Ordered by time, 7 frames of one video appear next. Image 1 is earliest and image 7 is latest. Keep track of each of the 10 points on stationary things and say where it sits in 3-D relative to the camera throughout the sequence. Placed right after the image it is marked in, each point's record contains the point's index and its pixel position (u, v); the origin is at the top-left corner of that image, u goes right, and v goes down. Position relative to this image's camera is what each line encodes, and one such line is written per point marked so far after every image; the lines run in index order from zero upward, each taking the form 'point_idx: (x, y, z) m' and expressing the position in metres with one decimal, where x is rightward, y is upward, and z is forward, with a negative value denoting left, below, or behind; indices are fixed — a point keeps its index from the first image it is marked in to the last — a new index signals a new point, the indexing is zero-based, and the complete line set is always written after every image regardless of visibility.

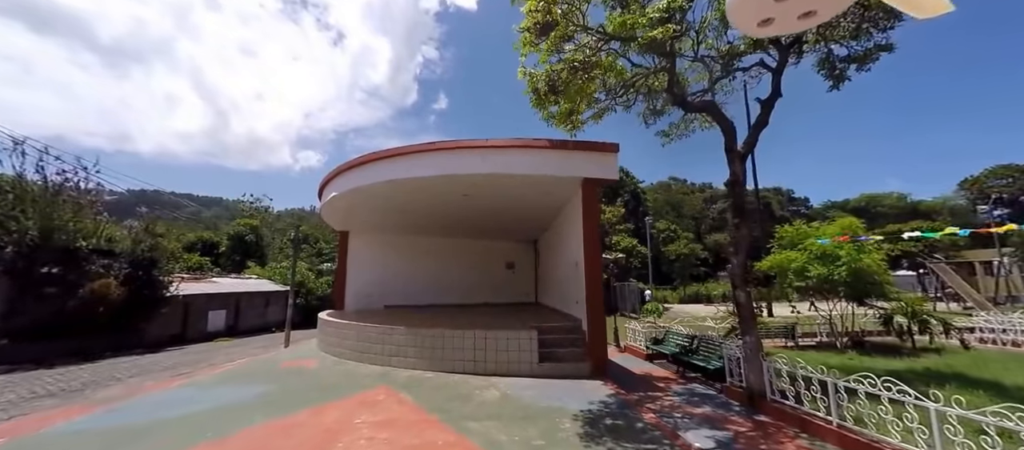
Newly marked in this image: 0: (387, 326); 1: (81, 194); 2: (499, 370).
0: (-2.0, -1.7, +6.1) m
1: (-14.2, +1.0, +12.2) m
2: (-0.2, -2.1, +5.3) m
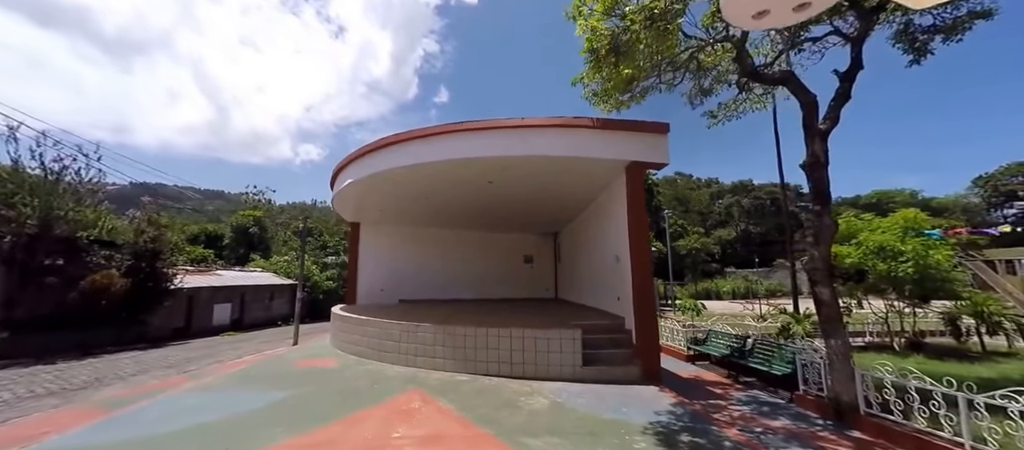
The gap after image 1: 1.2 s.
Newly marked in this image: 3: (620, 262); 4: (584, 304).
0: (-1.5, -1.5, +5.7) m
1: (-13.6, +1.3, +11.7) m
2: (+0.4, -1.9, +4.8) m
3: (+1.6, -0.6, +5.6) m
4: (+1.5, -1.6, +7.6) m
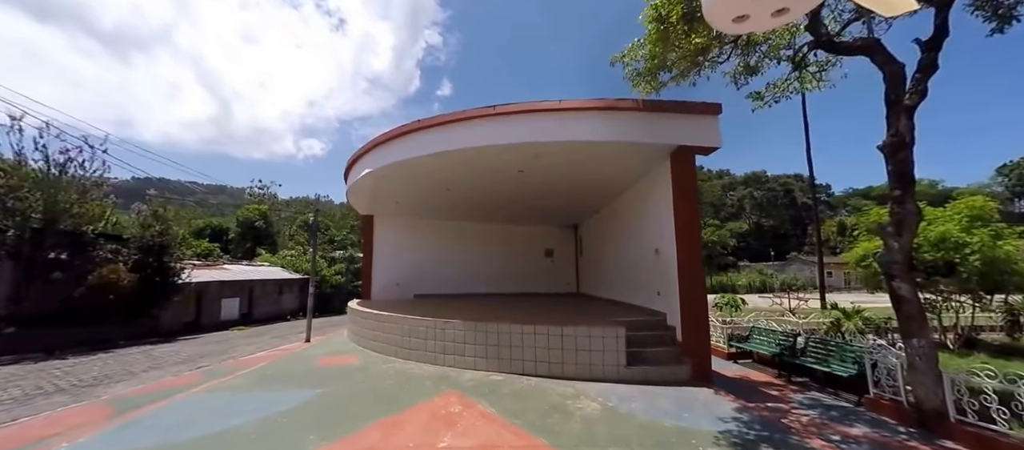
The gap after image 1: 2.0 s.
0: (-1.0, -1.4, +5.4) m
1: (-13.1, +1.5, +11.4) m
2: (+0.8, -1.8, +4.5) m
3: (+2.1, -0.4, +5.3) m
4: (+2.0, -1.5, +7.3) m
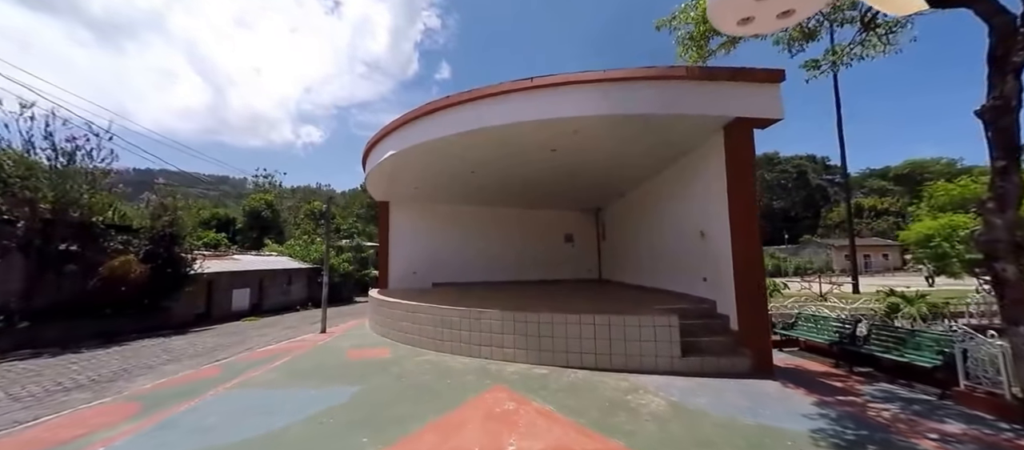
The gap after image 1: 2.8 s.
0: (-0.5, -1.2, +5.1) m
1: (-12.6, +1.8, +11.1) m
2: (+1.3, -1.6, +4.2) m
3: (+2.6, -0.2, +4.9) m
4: (+2.5, -1.1, +7.0) m
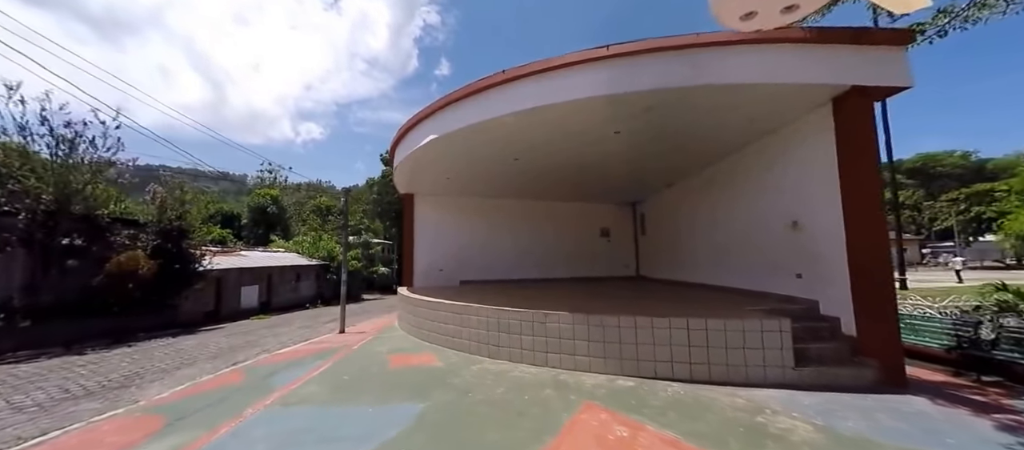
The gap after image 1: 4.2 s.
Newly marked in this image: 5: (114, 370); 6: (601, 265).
0: (+0.3, -1.0, +4.5) m
1: (-11.8, +2.0, +10.5) m
2: (+2.2, -1.5, +3.6) m
3: (+3.5, 0.0, +4.3) m
4: (+3.3, -1.0, +6.4) m
5: (-7.3, -2.7, +6.8) m
6: (+2.3, -1.1, +10.0) m
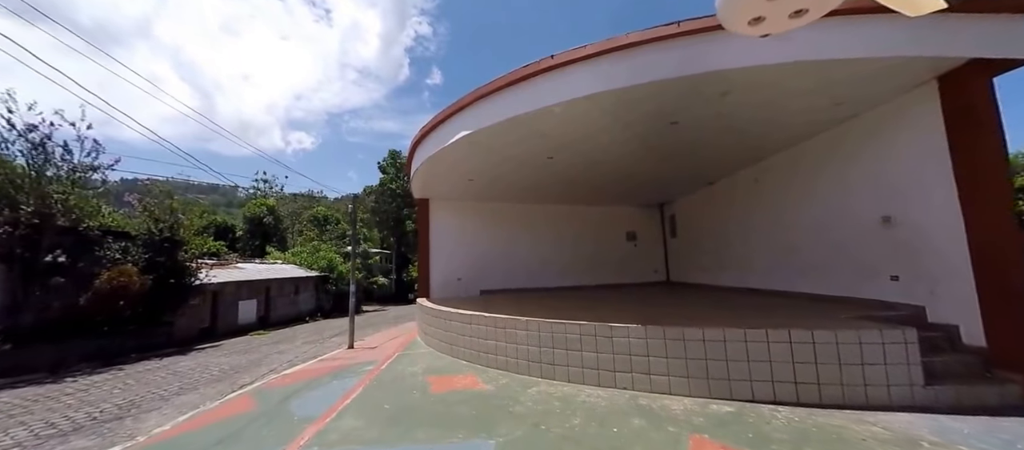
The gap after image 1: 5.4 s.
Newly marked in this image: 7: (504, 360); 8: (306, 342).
0: (+1.0, -1.0, +3.9) m
1: (-11.3, +1.6, +9.8) m
2: (+2.8, -1.4, +3.1) m
3: (+4.1, 0.0, +3.9) m
4: (+4.0, -1.0, +5.9) m
5: (-6.7, -2.9, +6.1) m
6: (+2.9, -1.1, +9.5) m
7: (-0.1, -1.7, +4.7) m
8: (-6.2, -3.6, +11.4) m
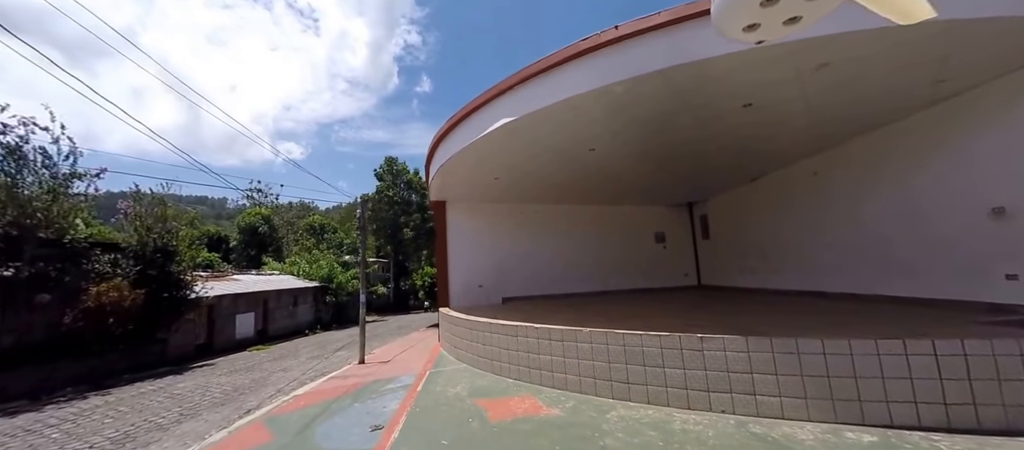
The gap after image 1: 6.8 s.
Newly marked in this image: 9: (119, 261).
0: (+1.6, -1.0, +3.4) m
1: (-10.8, +1.4, +9.1) m
2: (+3.5, -1.3, +2.6) m
3: (+4.7, +0.1, +3.4) m
4: (+4.6, -0.9, +5.4) m
5: (-6.0, -3.0, +5.4) m
6: (+3.4, -1.2, +8.9) m
7: (+0.5, -1.7, +4.1) m
8: (-5.7, -3.8, +10.6) m
9: (-9.9, -0.9, +9.4) m
